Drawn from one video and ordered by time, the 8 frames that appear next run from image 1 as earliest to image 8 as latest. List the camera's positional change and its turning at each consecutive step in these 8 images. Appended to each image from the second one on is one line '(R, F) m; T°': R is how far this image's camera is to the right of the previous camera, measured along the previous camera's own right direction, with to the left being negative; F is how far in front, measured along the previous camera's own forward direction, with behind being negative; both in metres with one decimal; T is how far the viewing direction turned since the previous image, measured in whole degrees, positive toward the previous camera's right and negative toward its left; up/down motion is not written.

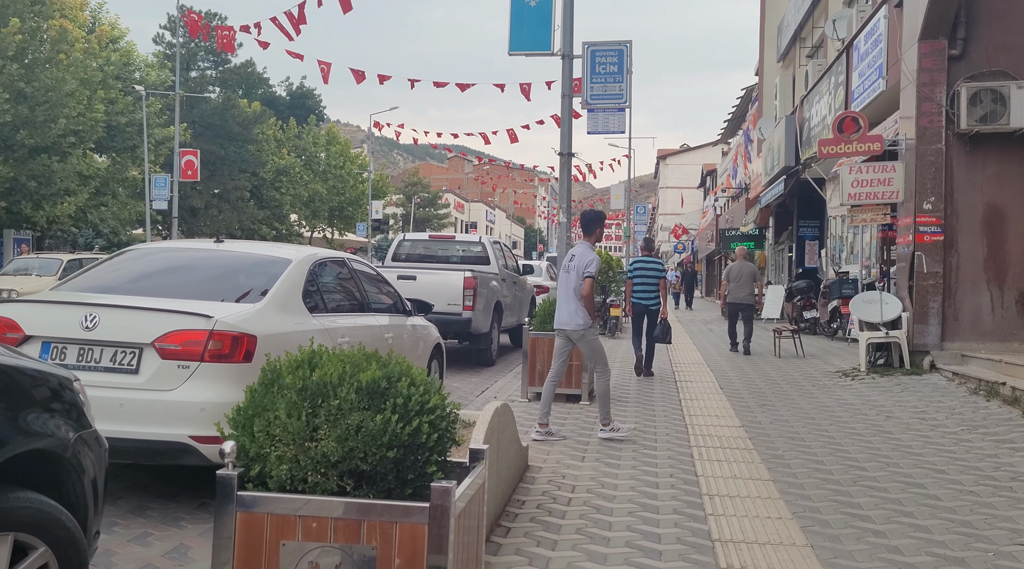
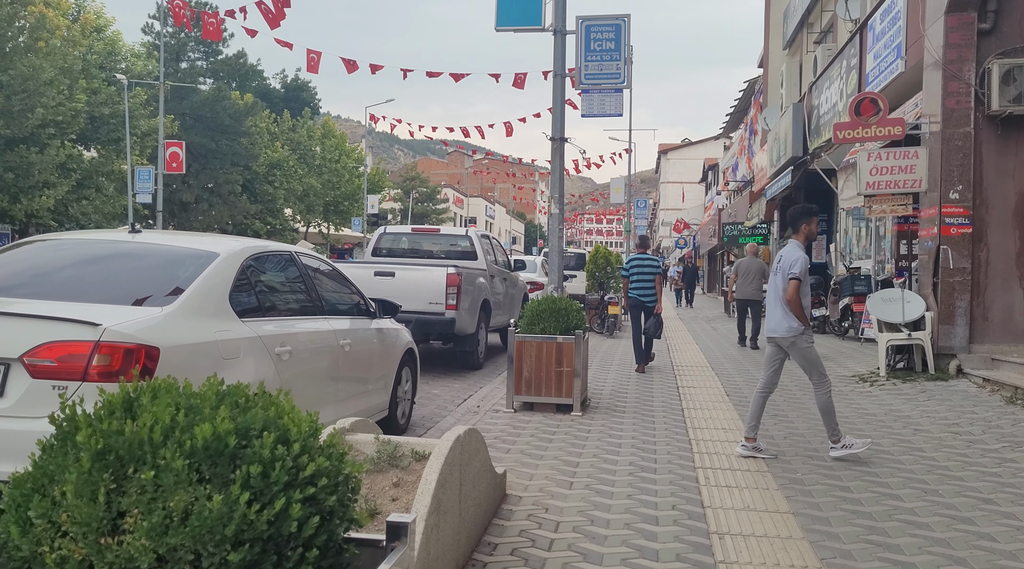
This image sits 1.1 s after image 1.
(+0.2, +0.9) m; 0°
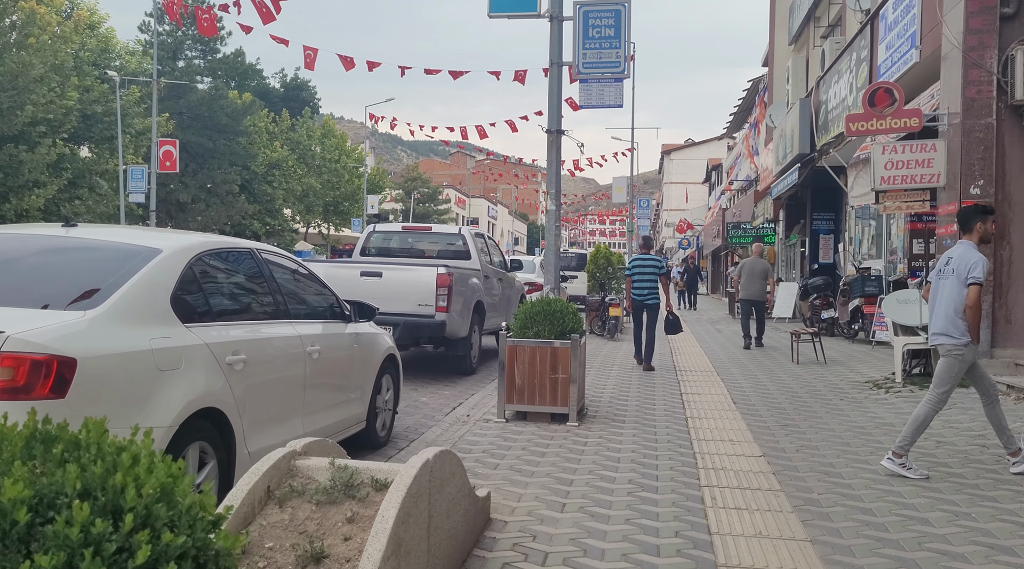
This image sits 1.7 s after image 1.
(+0.1, +0.6) m; 0°
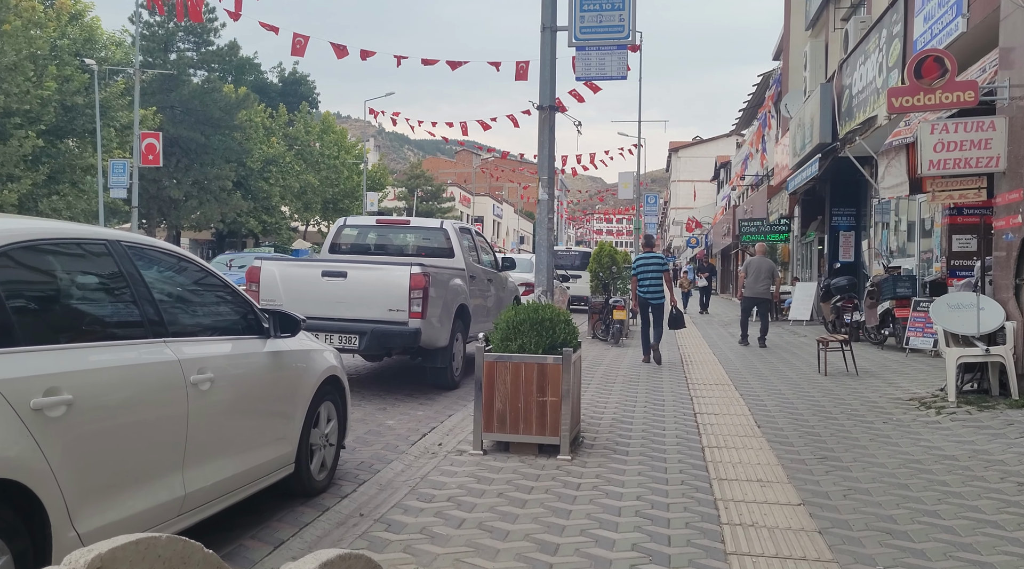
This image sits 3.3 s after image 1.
(+0.2, +1.4) m; 0°
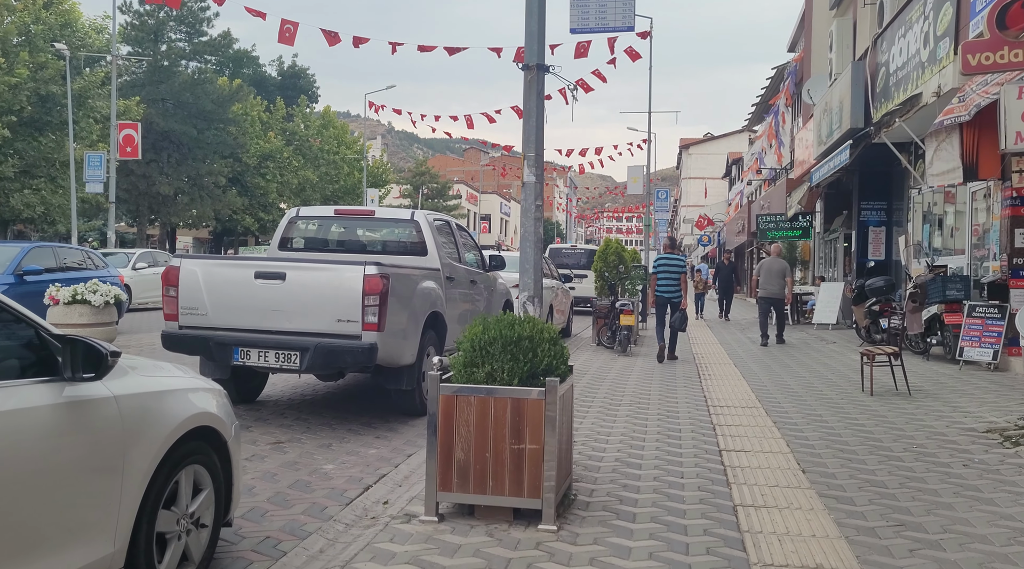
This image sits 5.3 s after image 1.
(+0.2, +1.7) m; -1°
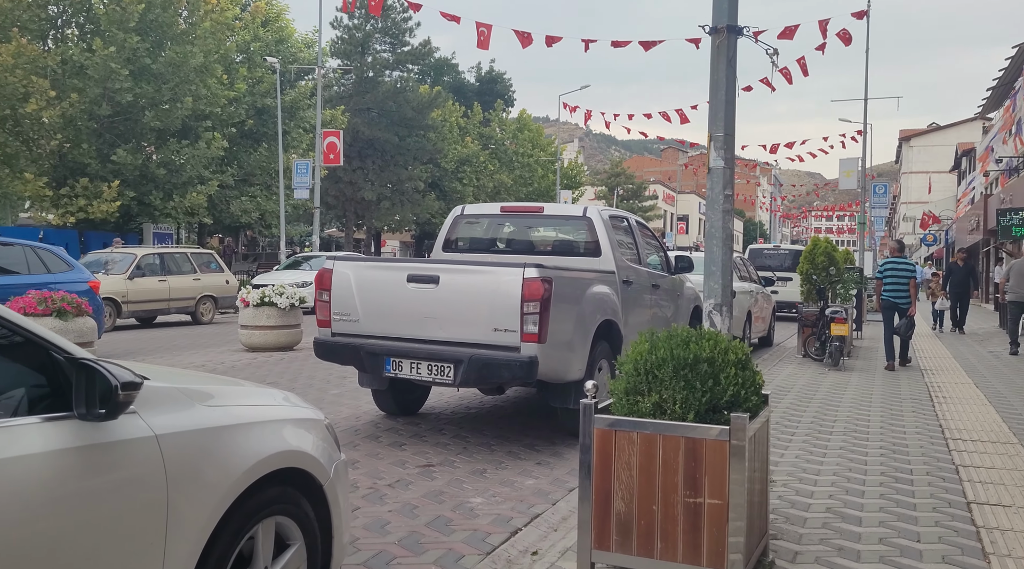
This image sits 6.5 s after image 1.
(+0.1, +1.0) m; -13°
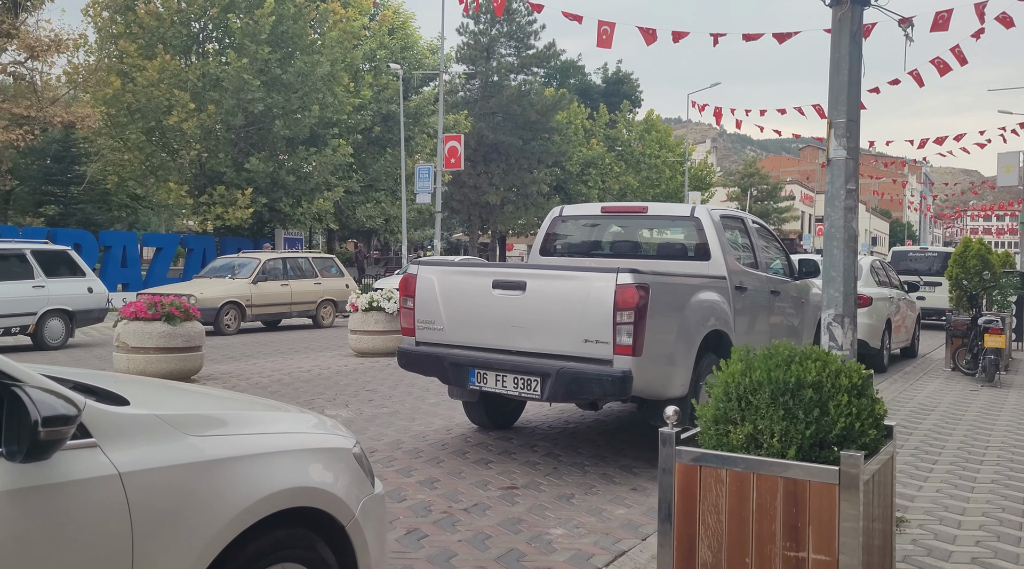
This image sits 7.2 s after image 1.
(+0.2, +0.5) m; -9°
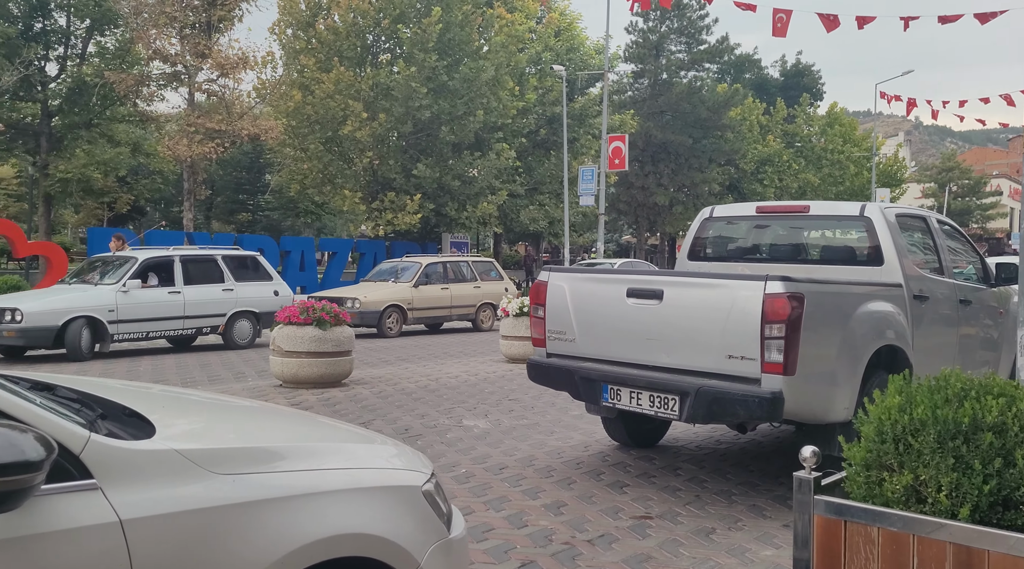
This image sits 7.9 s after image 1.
(+0.2, +0.4) m; -11°
